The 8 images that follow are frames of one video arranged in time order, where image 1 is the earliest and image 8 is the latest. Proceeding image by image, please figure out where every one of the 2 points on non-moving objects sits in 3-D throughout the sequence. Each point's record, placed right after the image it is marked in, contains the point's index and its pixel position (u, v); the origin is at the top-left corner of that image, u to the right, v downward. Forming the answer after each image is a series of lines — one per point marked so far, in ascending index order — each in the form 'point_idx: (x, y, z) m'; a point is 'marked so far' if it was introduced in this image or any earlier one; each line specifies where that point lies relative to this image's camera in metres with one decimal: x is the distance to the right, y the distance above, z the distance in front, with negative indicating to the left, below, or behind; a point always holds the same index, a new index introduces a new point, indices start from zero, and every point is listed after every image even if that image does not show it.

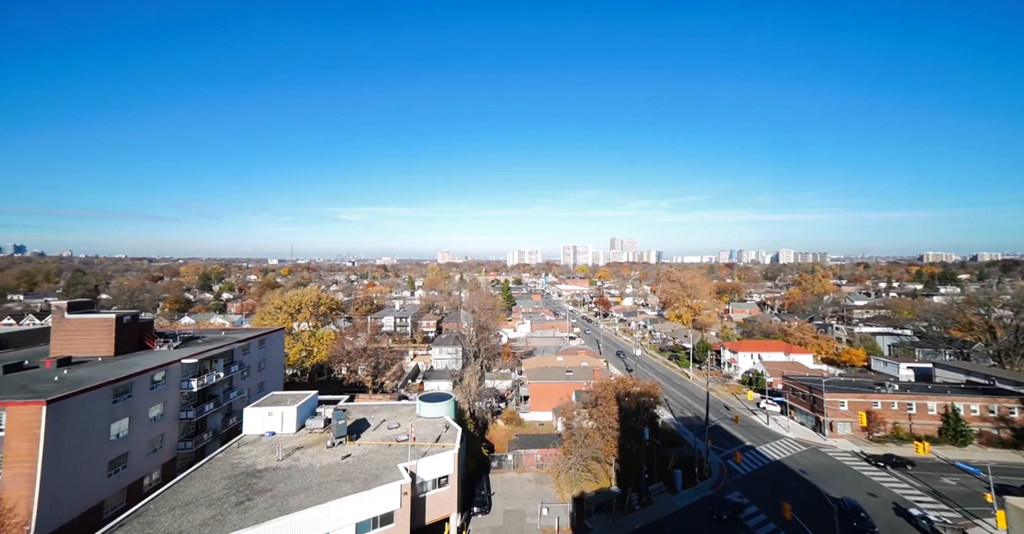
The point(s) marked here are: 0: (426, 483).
0: (-3.3, -8.3, +17.6) m
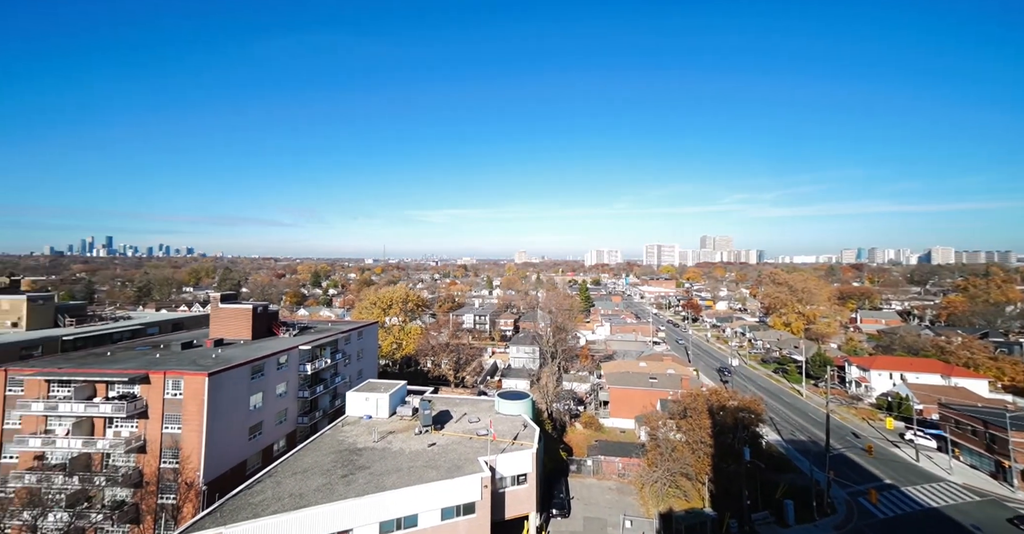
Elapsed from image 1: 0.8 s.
0: (-0.3, -8.3, +17.7) m
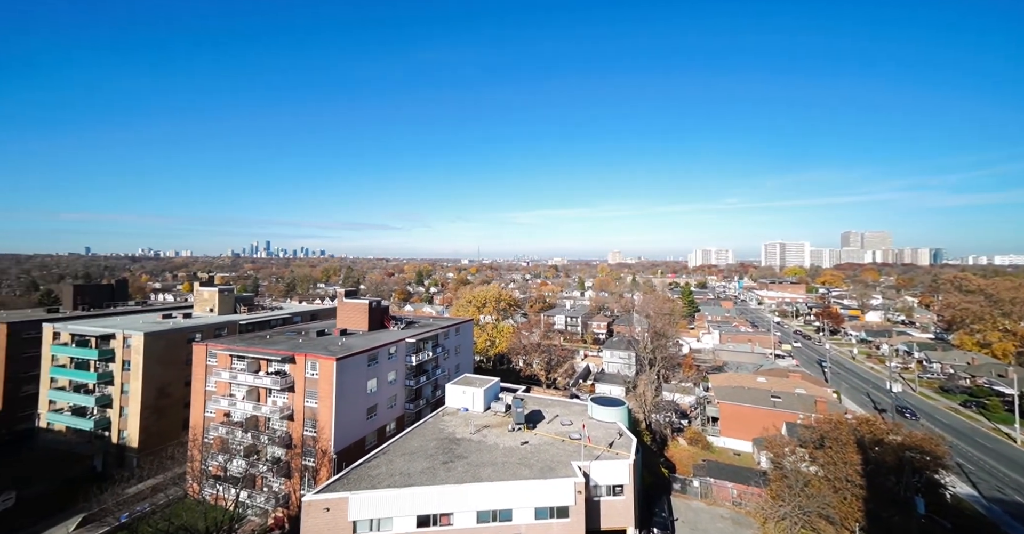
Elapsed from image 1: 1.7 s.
0: (+3.2, -8.3, +16.8) m
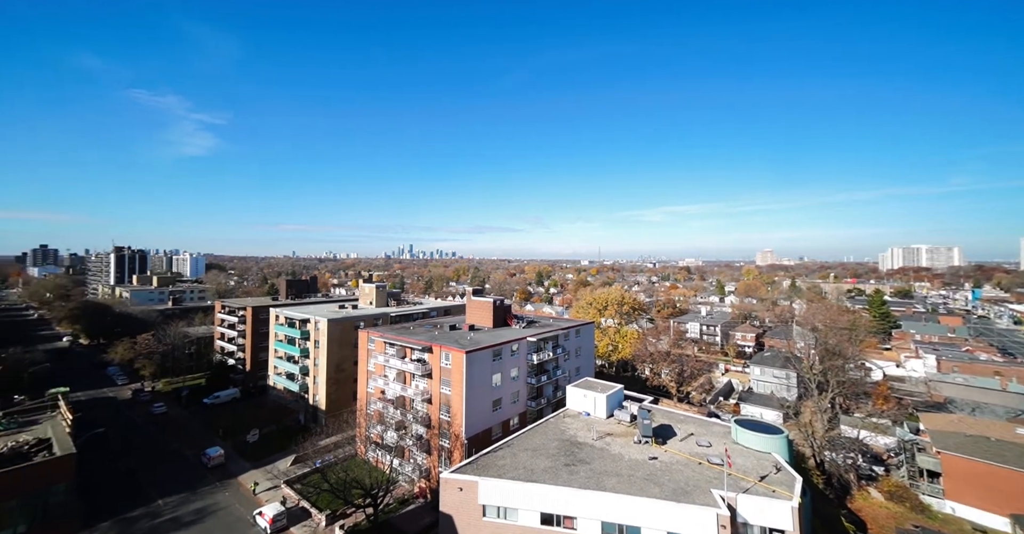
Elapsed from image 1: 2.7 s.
0: (+7.5, -8.4, +14.1) m
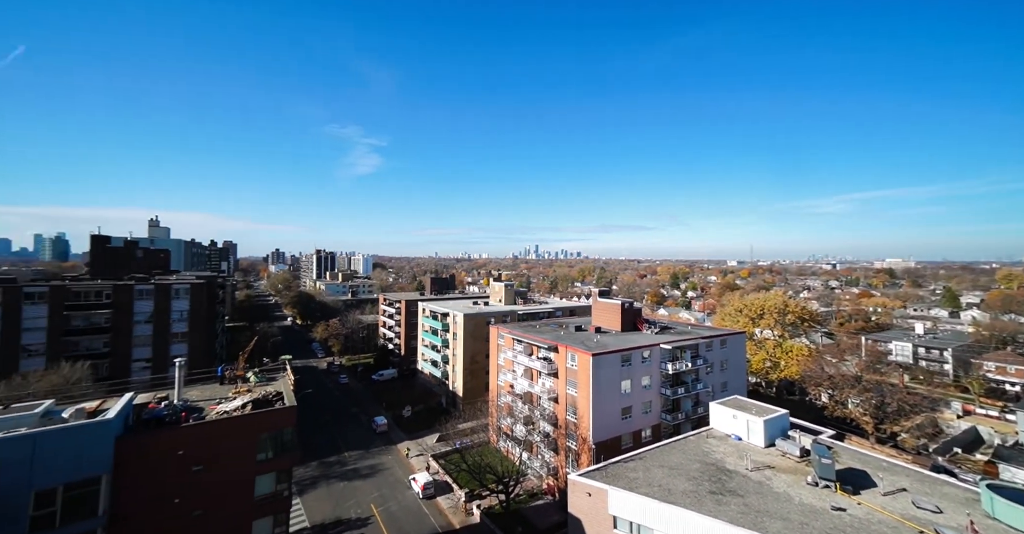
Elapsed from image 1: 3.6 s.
0: (+11.2, -8.6, +9.1) m
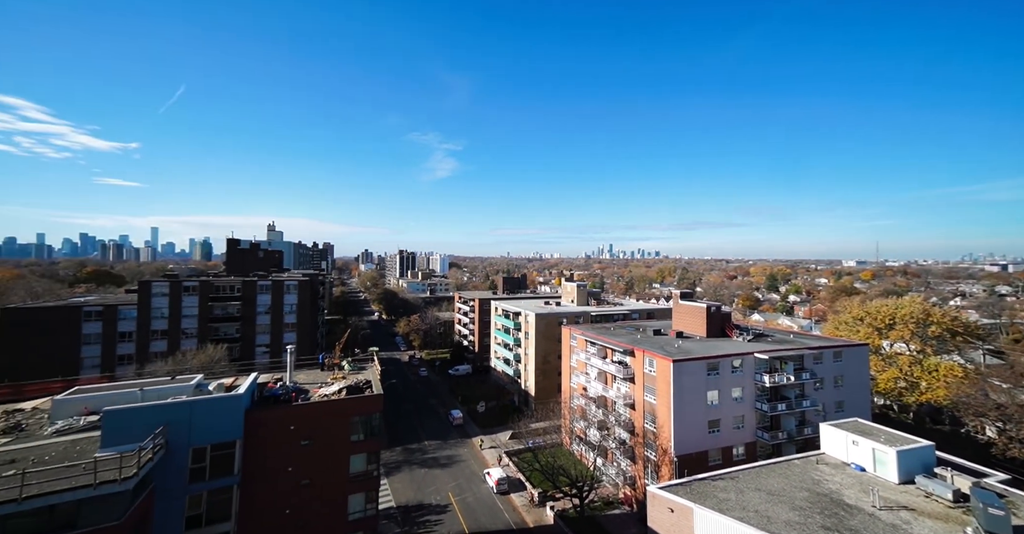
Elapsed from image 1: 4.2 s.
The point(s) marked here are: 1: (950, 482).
0: (+12.8, -8.7, +4.9) m
1: (+17.3, -8.5, +17.7) m
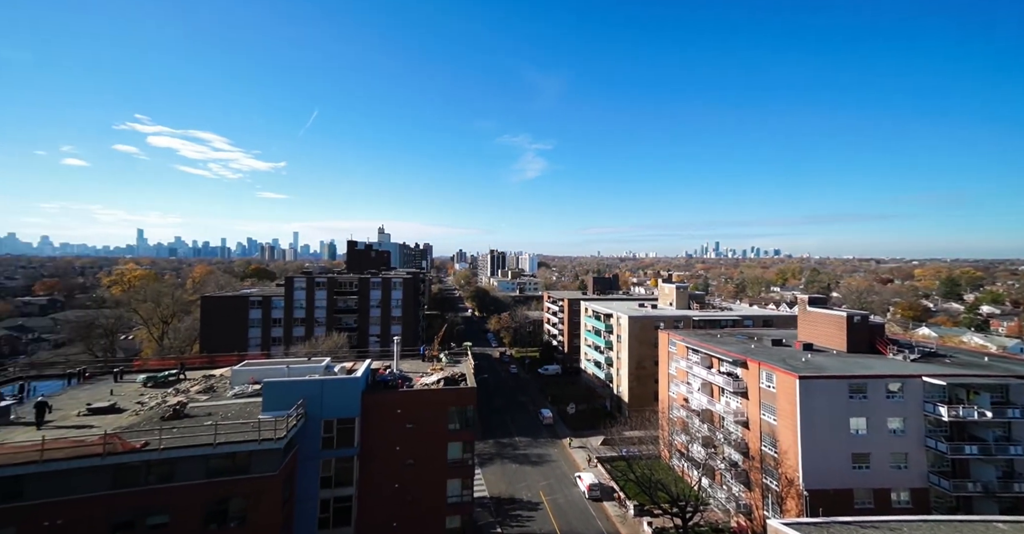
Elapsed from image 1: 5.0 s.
0: (+14.0, -8.9, -2.2) m
1: (+20.9, -8.8, +9.4) m
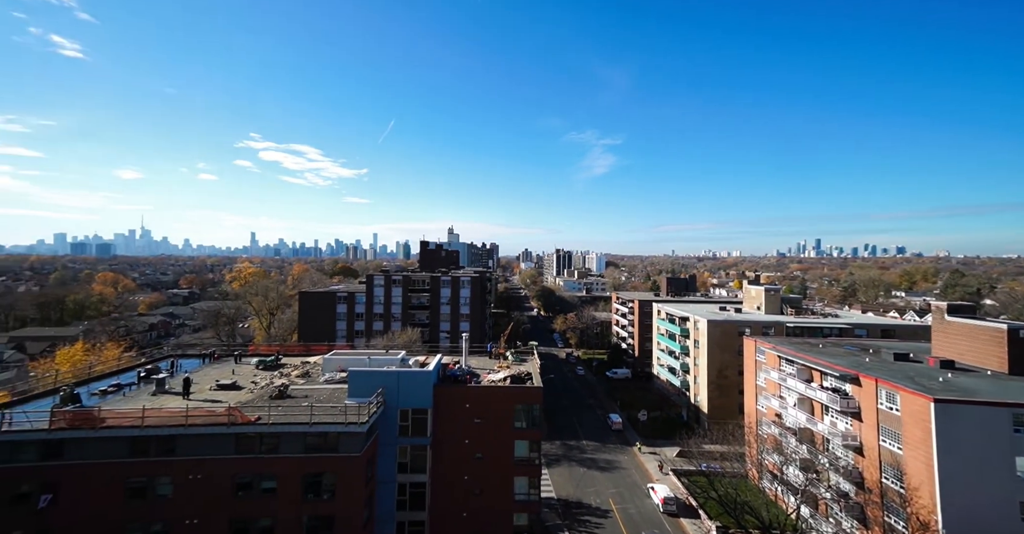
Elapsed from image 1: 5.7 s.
0: (+14.1, -9.0, -9.1) m
1: (+22.6, -8.9, +1.4) m
